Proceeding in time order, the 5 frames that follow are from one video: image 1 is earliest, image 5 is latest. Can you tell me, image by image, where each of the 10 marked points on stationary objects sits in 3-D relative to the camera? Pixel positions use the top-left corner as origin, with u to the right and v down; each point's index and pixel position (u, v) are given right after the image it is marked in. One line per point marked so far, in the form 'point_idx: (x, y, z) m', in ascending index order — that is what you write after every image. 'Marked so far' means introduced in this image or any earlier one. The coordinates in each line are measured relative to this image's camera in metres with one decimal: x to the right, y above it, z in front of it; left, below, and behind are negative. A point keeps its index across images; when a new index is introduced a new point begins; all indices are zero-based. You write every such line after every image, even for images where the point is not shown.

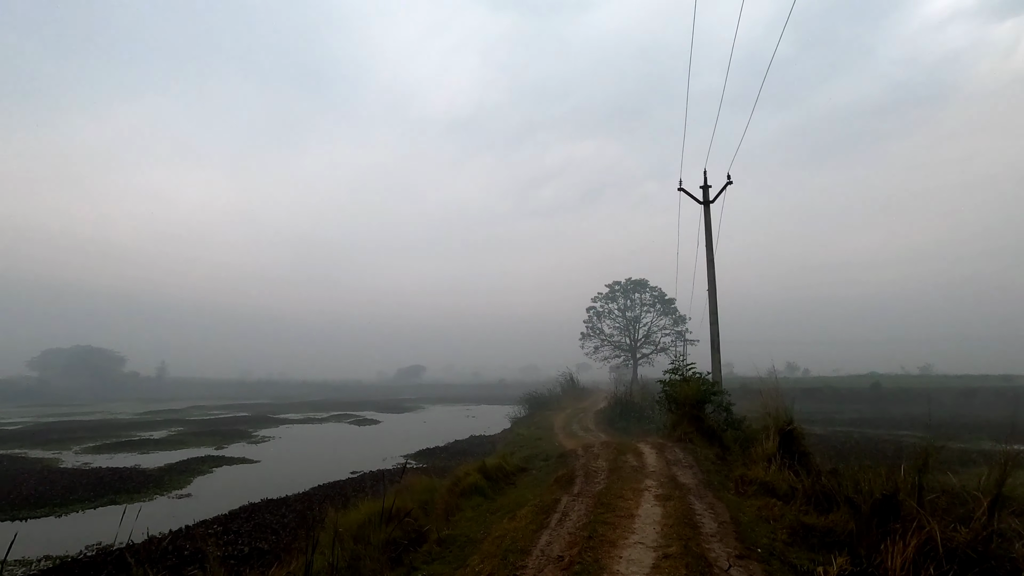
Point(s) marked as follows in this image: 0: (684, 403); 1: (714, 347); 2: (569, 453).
0: (+4.1, -2.8, +12.3) m
1: (+5.9, -1.7, +14.7) m
2: (+1.6, -4.5, +14.0) m
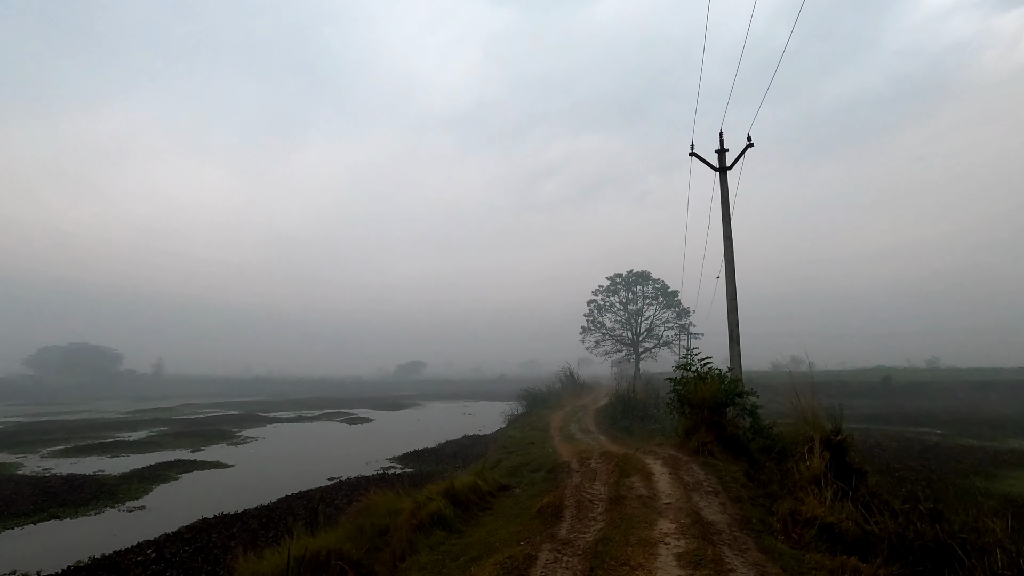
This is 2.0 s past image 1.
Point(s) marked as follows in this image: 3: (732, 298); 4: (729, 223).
0: (+3.7, -2.3, +10.1) m
1: (+5.4, -1.2, +12.5) m
2: (+1.2, -4.1, +11.8) m
3: (+5.5, -0.3, +12.7) m
4: (+5.6, +1.6, +13.0) m
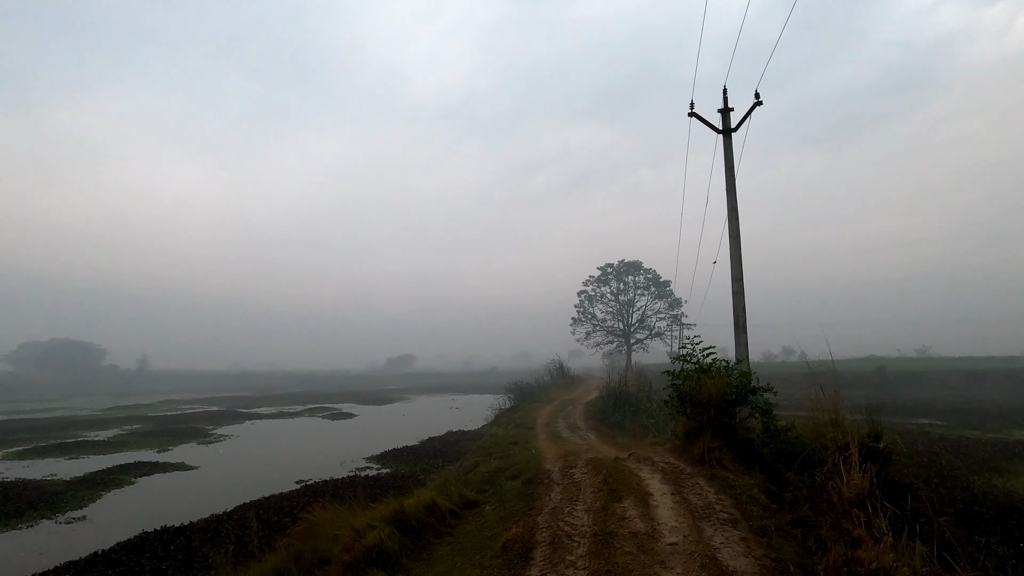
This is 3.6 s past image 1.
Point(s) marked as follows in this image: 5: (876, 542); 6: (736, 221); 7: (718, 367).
0: (+3.2, -1.9, +8.4) m
1: (+4.9, -0.8, +10.9) m
2: (+0.6, -3.7, +10.1) m
3: (+4.9, +0.2, +11.0) m
4: (+5.0, +2.1, +11.3) m
5: (+3.3, -2.3, +4.6) m
6: (+5.0, +1.5, +11.3) m
7: (+3.6, -1.4, +8.8) m
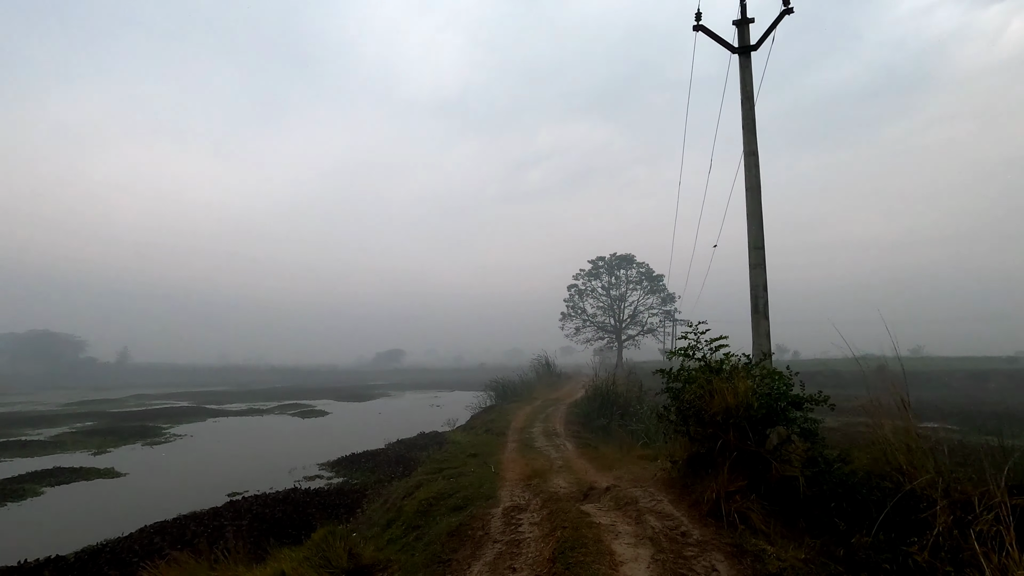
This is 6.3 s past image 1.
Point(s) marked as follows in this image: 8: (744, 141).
0: (+2.2, -1.4, +5.5) m
1: (+3.9, -0.3, +8.0) m
2: (-0.4, -3.2, +7.2) m
3: (+3.9, +0.7, +8.2) m
4: (+4.0, +2.6, +8.5) m
5: (+2.4, -1.8, +1.7) m
6: (+4.0, +1.9, +8.4) m
7: (+2.6, -0.9, +5.9) m
8: (+3.9, +2.4, +8.5) m
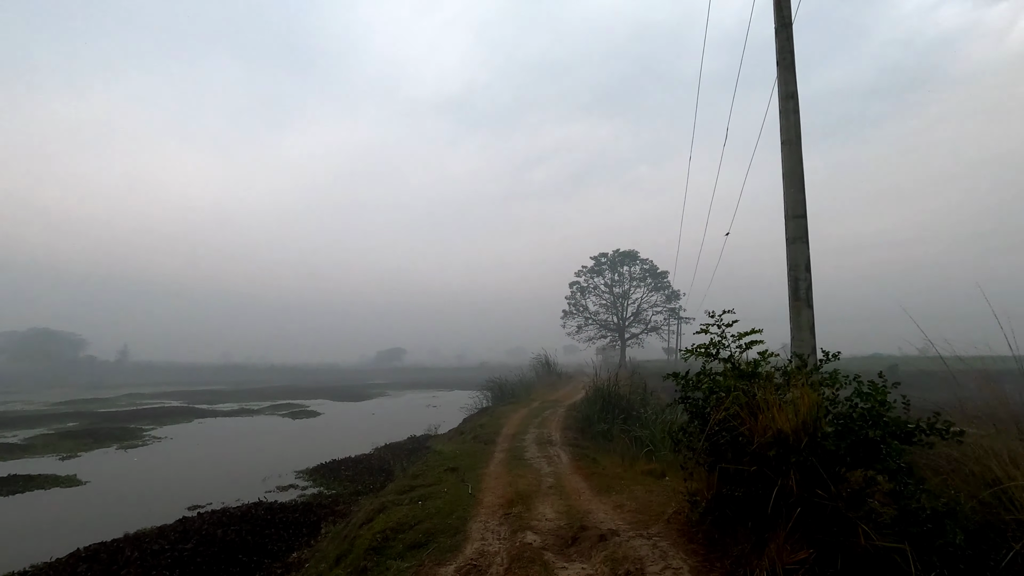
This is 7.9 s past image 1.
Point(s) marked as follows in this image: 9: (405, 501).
0: (+1.8, -1.2, +3.7) m
1: (+3.5, -0.1, +6.1) m
2: (-0.8, -2.9, +5.4) m
3: (+3.6, +0.9, +6.3) m
4: (+3.7, +2.8, +6.6) m
5: (+2.0, -1.6, -0.1) m
6: (+3.6, +2.2, +6.5) m
7: (+2.2, -0.7, +4.1) m
8: (+3.5, +2.7, +6.6) m
9: (-2.0, -4.1, +9.8) m
